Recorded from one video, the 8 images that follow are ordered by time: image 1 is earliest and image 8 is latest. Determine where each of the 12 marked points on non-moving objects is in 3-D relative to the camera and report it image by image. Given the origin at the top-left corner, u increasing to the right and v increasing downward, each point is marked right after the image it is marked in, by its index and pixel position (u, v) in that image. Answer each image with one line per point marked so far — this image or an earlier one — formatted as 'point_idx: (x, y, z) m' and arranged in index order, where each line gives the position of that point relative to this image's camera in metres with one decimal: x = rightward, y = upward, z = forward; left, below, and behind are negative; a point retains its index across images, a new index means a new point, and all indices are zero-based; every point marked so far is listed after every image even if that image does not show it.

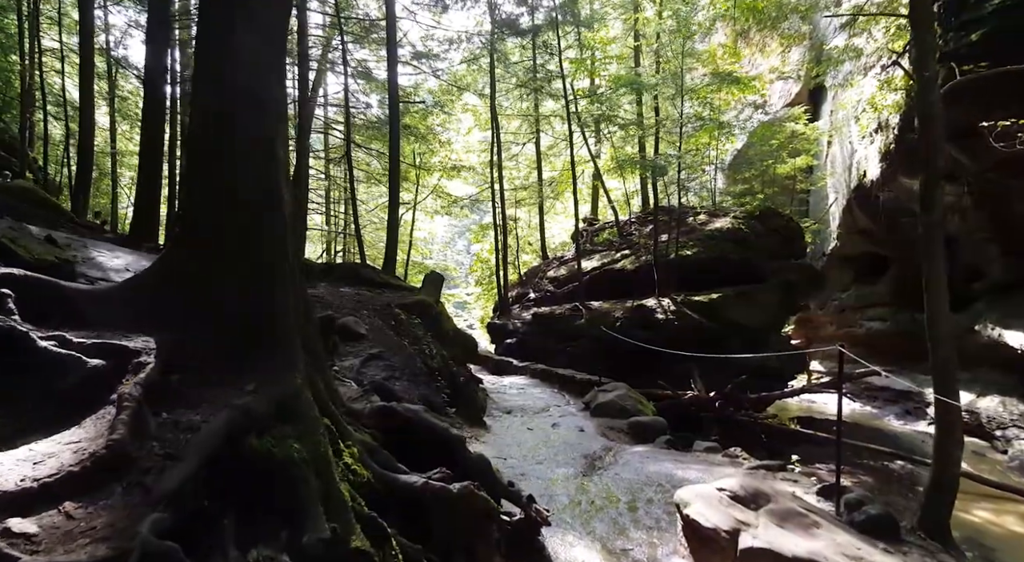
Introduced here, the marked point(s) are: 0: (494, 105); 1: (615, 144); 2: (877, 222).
0: (-0.5, +5.1, +18.0) m
1: (+3.0, +4.0, +17.7) m
2: (+9.2, +1.5, +15.5) m
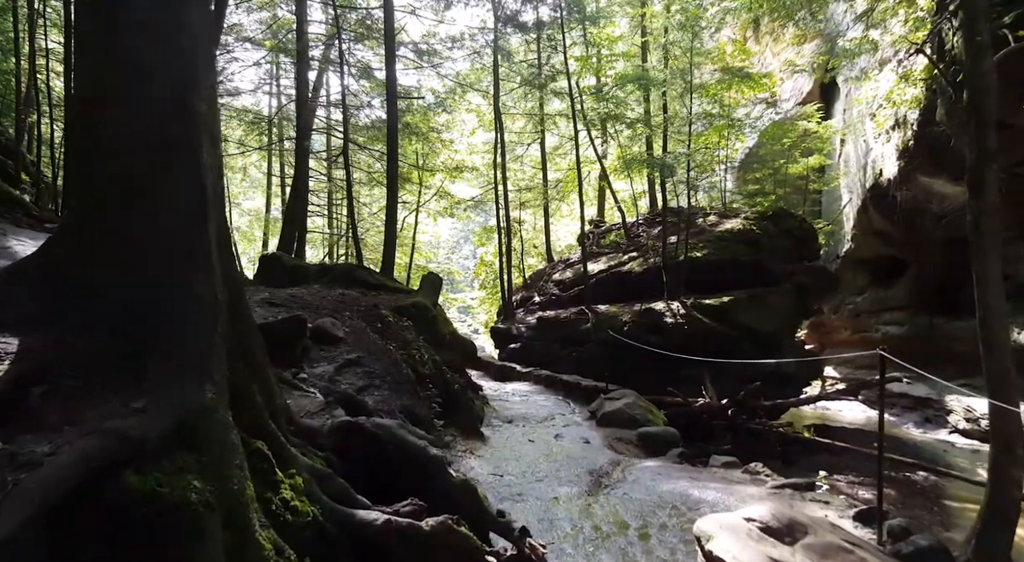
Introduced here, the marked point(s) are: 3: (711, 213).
0: (-0.4, +5.0, +17.5) m
1: (+3.1, +3.9, +17.3) m
2: (+9.2, +1.4, +14.9) m
3: (+5.2, +1.8, +16.0) m
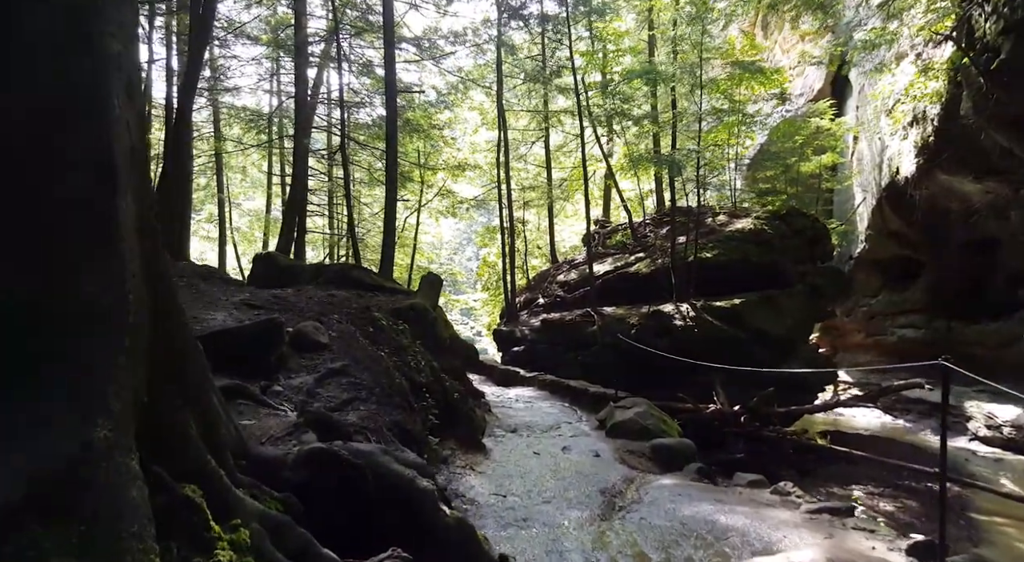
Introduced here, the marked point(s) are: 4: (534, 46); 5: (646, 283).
0: (-0.3, +5.0, +17.1) m
1: (+3.2, +3.9, +16.8) m
2: (+9.3, +1.4, +14.4) m
3: (+5.3, +1.7, +15.5) m
4: (+0.6, +7.0, +18.1) m
5: (+3.2, 0.0, +14.5) m
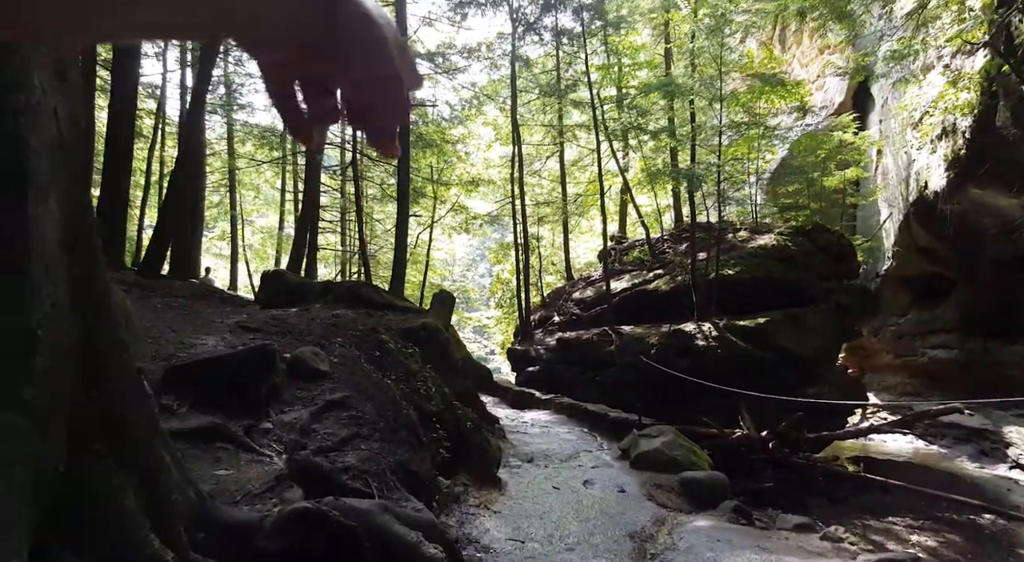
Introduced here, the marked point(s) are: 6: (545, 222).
0: (+0.1, +4.5, +16.9) m
1: (+3.6, +3.4, +16.5) m
2: (+9.7, +0.9, +13.9) m
3: (+5.6, +1.3, +15.0) m
4: (+1.1, +6.4, +17.8) m
5: (+3.5, -0.5, +14.0) m
6: (+1.1, +1.9, +19.8) m
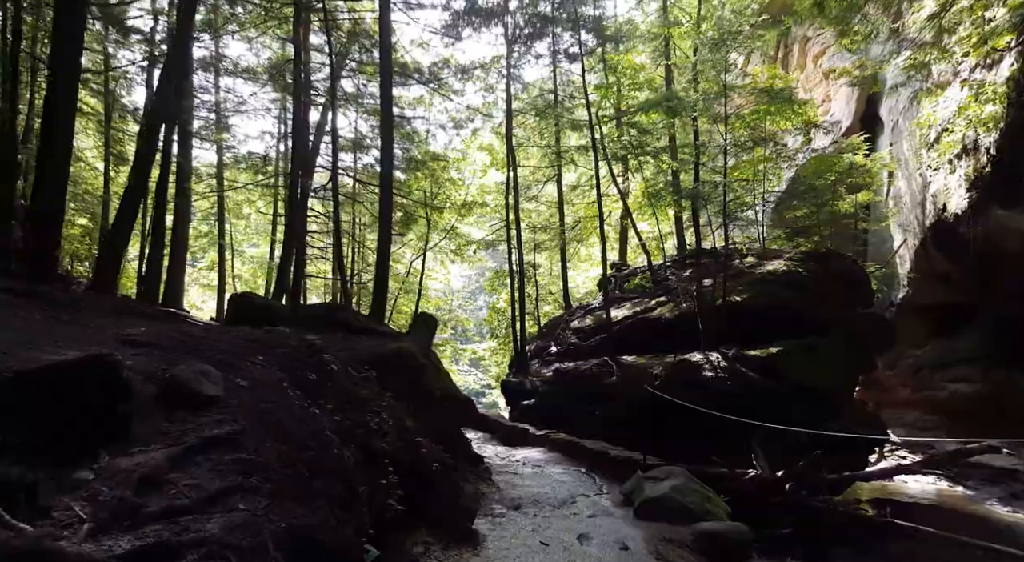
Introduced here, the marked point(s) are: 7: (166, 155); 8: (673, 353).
0: (0.0, +3.7, +16.2) m
1: (+3.5, +2.7, +15.8) m
2: (+9.5, +0.3, +13.0) m
3: (+5.5, +0.6, +14.2) m
4: (+0.9, +5.6, +17.3) m
5: (+3.3, -1.0, +13.1) m
6: (+1.0, +1.0, +19.0) m
7: (-6.6, +2.4, +11.7) m
8: (+3.3, -1.5, +12.7) m
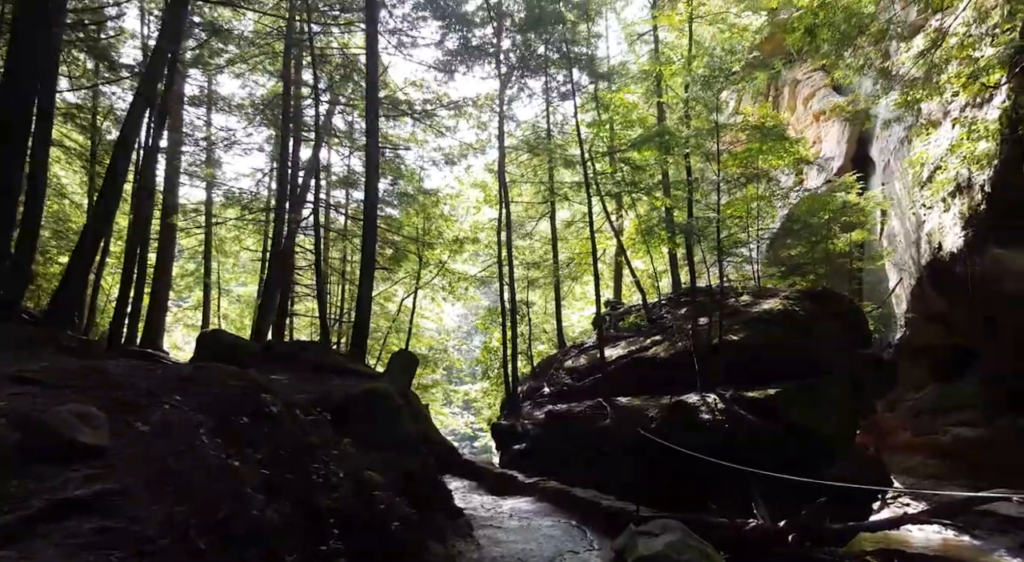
0: (-0.3, +2.7, +16.1) m
1: (+3.3, +1.7, +15.6) m
2: (+9.3, -0.5, +12.8) m
3: (+5.3, -0.3, +13.9) m
4: (+0.7, +4.5, +17.3) m
5: (+3.1, -1.8, +12.7) m
6: (+0.7, -0.2, +18.7) m
7: (-6.8, +1.7, +11.4) m
8: (+3.1, -2.3, +12.2) m
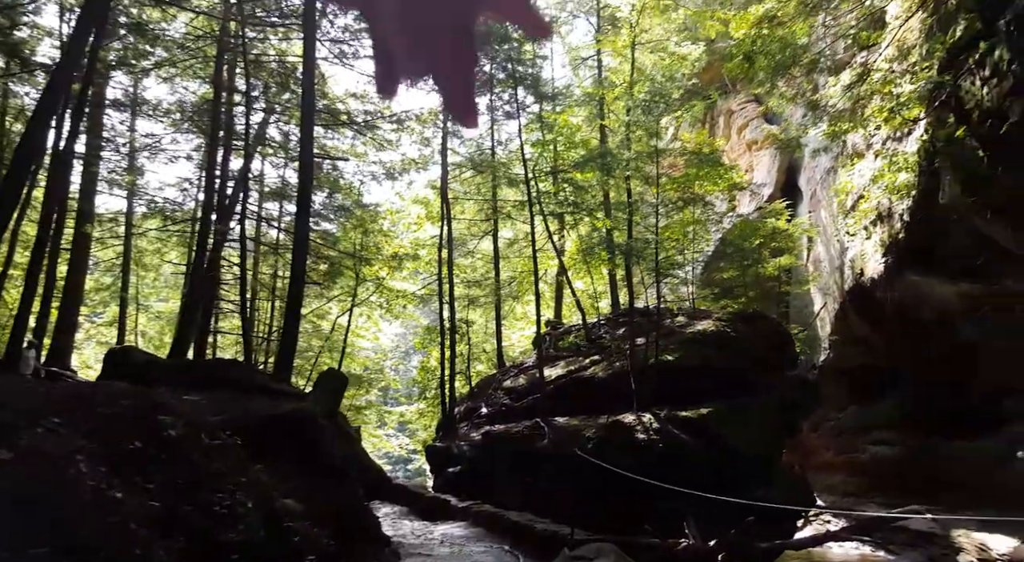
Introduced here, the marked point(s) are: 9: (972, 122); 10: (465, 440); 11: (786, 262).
0: (-1.8, +2.3, +15.9) m
1: (+1.8, +1.2, +15.7) m
2: (+8.0, -1.0, +13.4) m
3: (+3.9, -0.8, +14.2) m
4: (-0.9, +4.0, +17.3) m
5: (+1.8, -2.3, +12.7) m
6: (-1.1, -0.8, +18.5) m
7: (-7.9, +1.5, +10.6) m
8: (+1.8, -2.7, +12.2) m
9: (+6.6, +2.3, +8.7) m
10: (-1.1, -3.6, +13.9) m
11: (+6.7, +0.5, +15.0) m
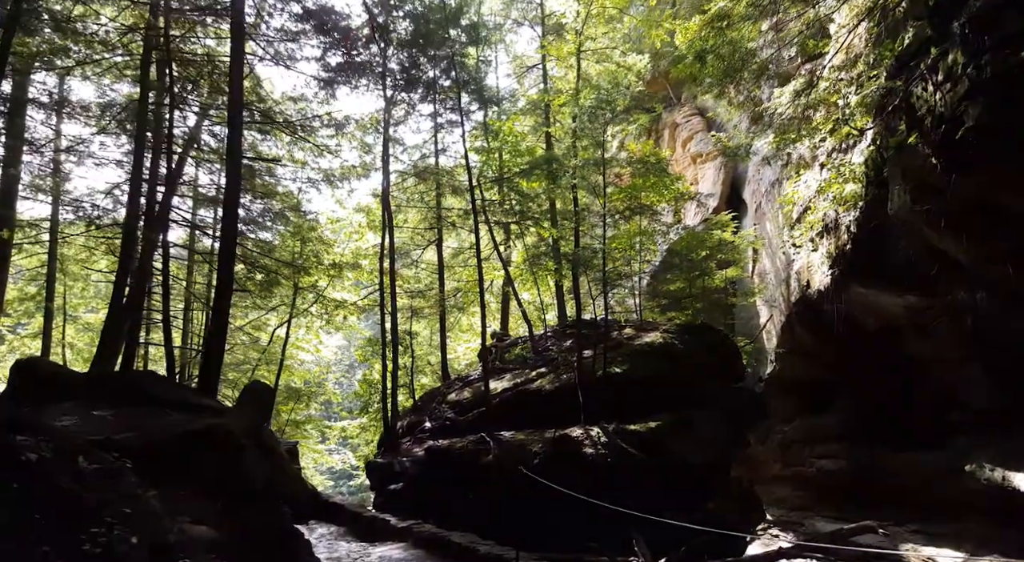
0: (-3.1, +2.0, +15.4) m
1: (+0.4, +0.9, +15.5) m
2: (+6.9, -1.3, +13.6) m
3: (+2.7, -1.0, +14.1) m
4: (-2.3, +3.8, +16.9) m
5: (+0.7, -2.5, +12.4) m
6: (-2.7, -1.1, +18.0) m
7: (-8.8, +1.5, +9.6) m
8: (+0.8, -2.9, +11.9) m
9: (+5.9, +2.1, +8.9) m
10: (-2.3, -3.8, +13.3) m
11: (+5.4, +0.2, +15.2) m
